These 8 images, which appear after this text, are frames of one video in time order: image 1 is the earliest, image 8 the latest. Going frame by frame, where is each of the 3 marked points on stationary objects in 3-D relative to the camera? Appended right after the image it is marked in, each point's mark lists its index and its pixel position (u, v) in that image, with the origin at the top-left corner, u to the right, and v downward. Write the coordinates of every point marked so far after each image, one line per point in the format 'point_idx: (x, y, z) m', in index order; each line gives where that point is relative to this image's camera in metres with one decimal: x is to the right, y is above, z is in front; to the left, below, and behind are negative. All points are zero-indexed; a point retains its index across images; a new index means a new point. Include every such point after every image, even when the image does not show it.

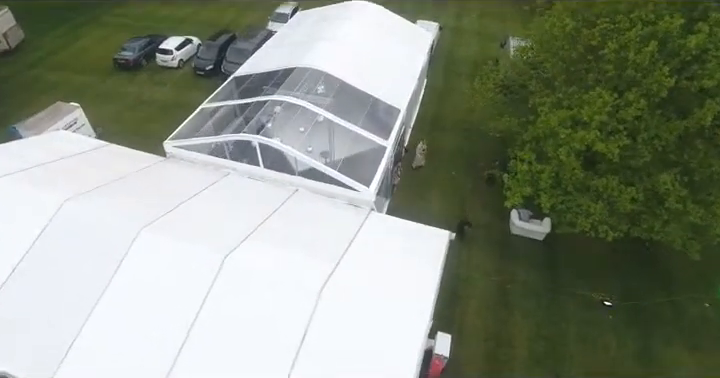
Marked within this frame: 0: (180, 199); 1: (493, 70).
0: (-6.3, -0.6, +14.5) m
1: (+6.1, +5.2, +18.4) m
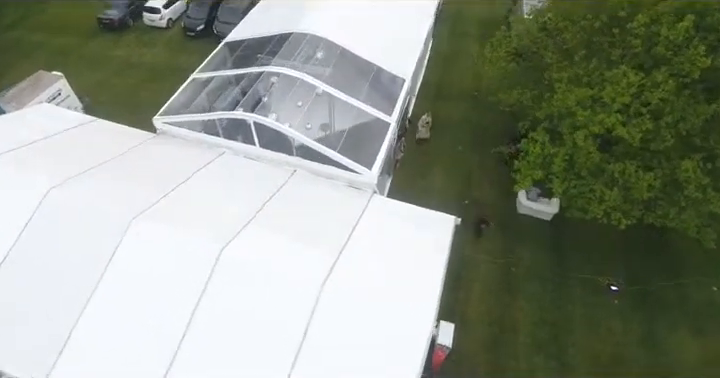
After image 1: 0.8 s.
0: (-6.2, +0.1, +13.8) m
1: (+6.2, +6.2, +17.0) m
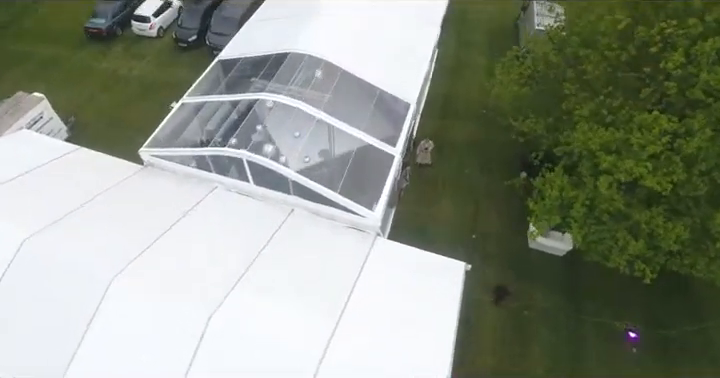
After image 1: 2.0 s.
0: (-6.2, -1.3, +12.8) m
1: (+6.2, +5.0, +15.9) m
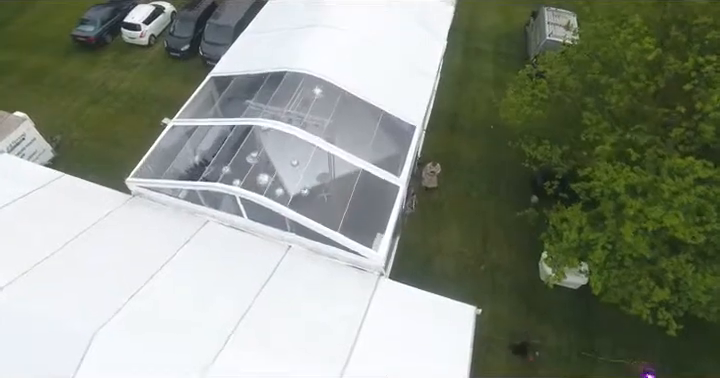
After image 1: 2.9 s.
0: (-6.1, -2.3, +12.0) m
1: (+6.3, +4.0, +14.9) m
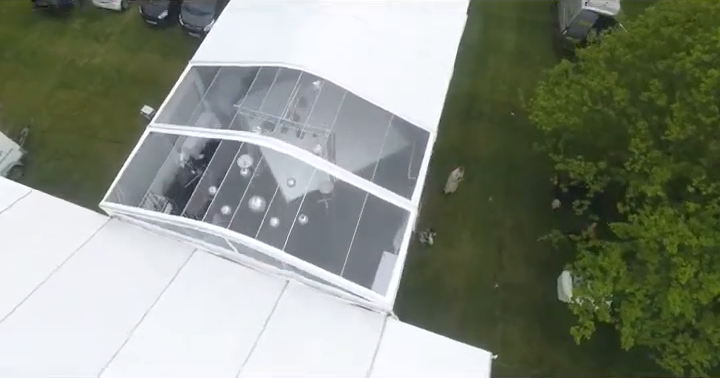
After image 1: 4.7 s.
0: (-5.9, -3.2, +10.9) m
1: (+6.5, +3.4, +12.7) m
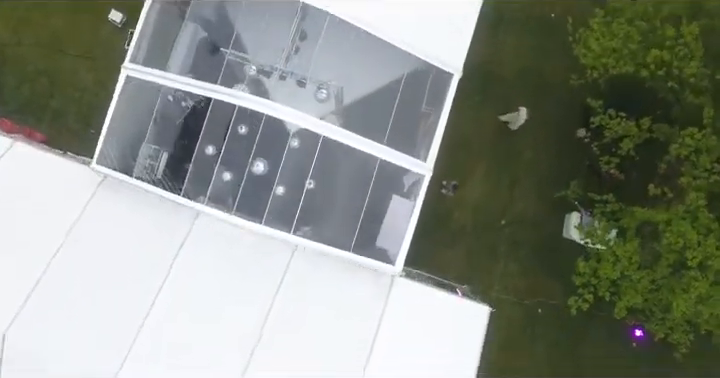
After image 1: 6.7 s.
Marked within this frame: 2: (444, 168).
0: (-5.6, -2.2, +11.3) m
1: (+6.9, +4.4, +10.2) m
2: (+2.9, +0.7, +13.9) m
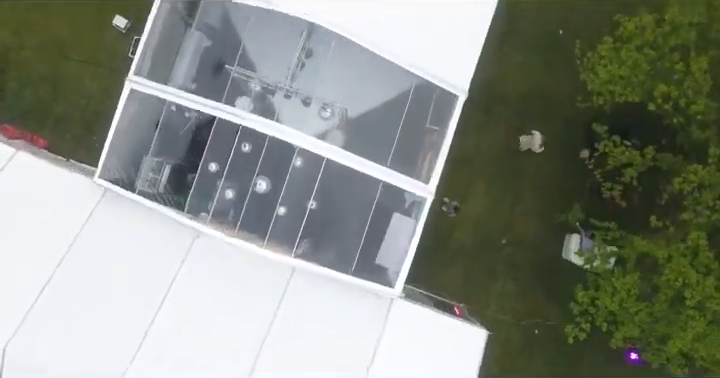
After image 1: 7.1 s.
0: (-5.7, -2.6, +11.3) m
1: (+7.0, +3.6, +10.0) m
2: (+2.9, +0.1, +13.8) m
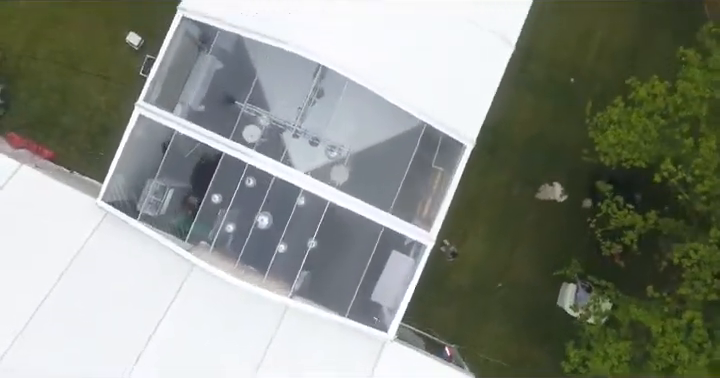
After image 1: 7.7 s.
0: (-5.9, -3.3, +11.3) m
1: (+7.3, +1.9, +10.0) m
2: (+2.9, -1.2, +13.9) m
